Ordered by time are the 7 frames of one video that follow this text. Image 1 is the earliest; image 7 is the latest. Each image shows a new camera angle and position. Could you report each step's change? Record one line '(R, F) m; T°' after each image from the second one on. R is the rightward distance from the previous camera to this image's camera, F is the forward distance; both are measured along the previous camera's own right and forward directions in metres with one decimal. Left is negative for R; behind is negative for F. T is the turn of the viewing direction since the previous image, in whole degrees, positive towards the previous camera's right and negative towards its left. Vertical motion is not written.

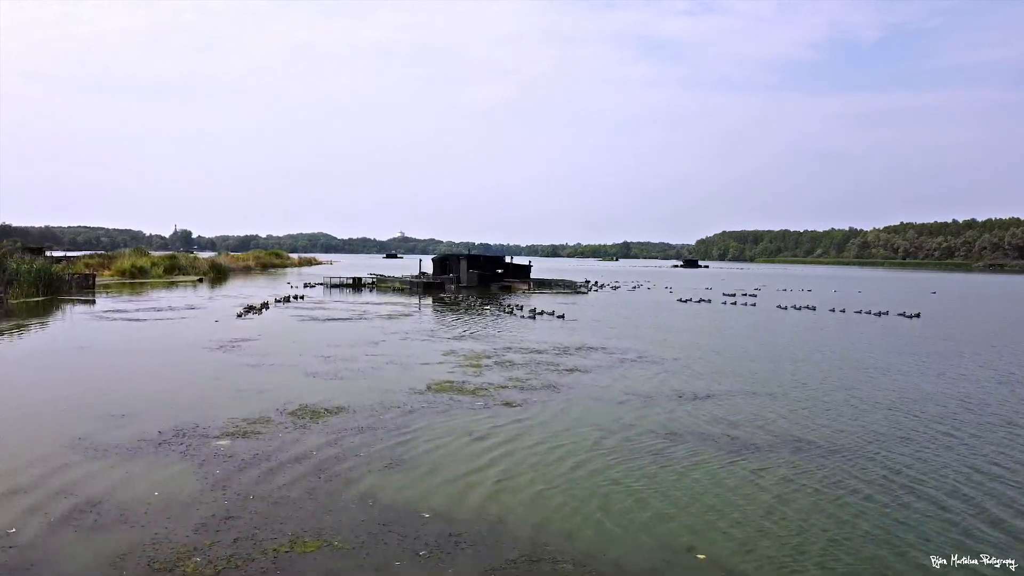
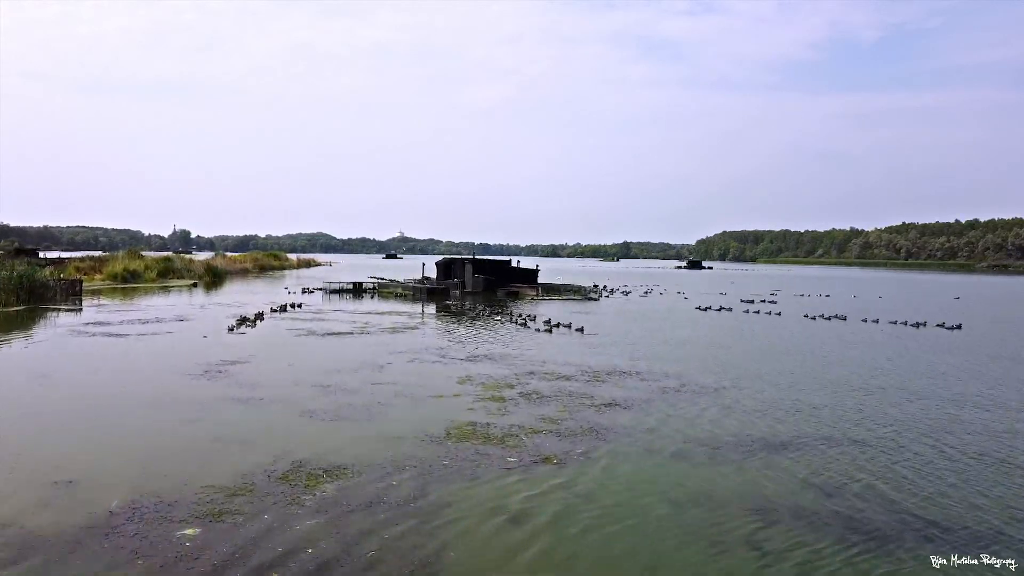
(-0.4, +2.0) m; 0°
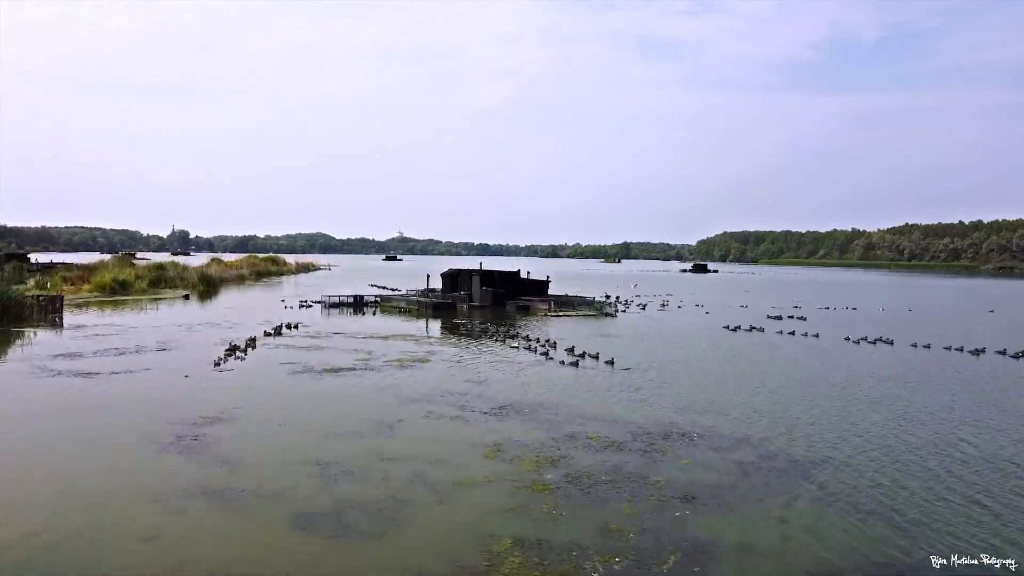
(-0.5, +2.7) m; 0°
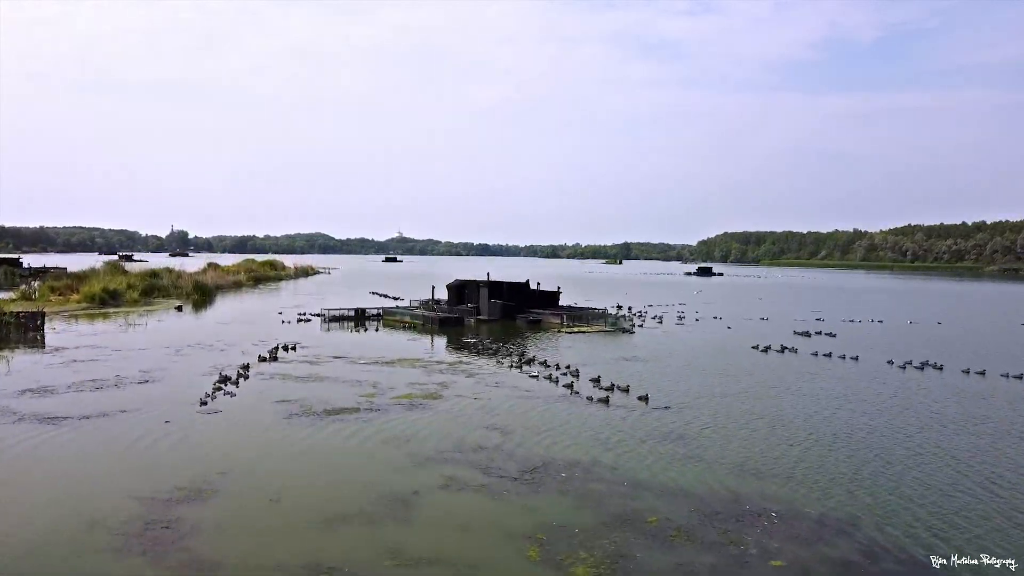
(-0.5, +2.3) m; 0°
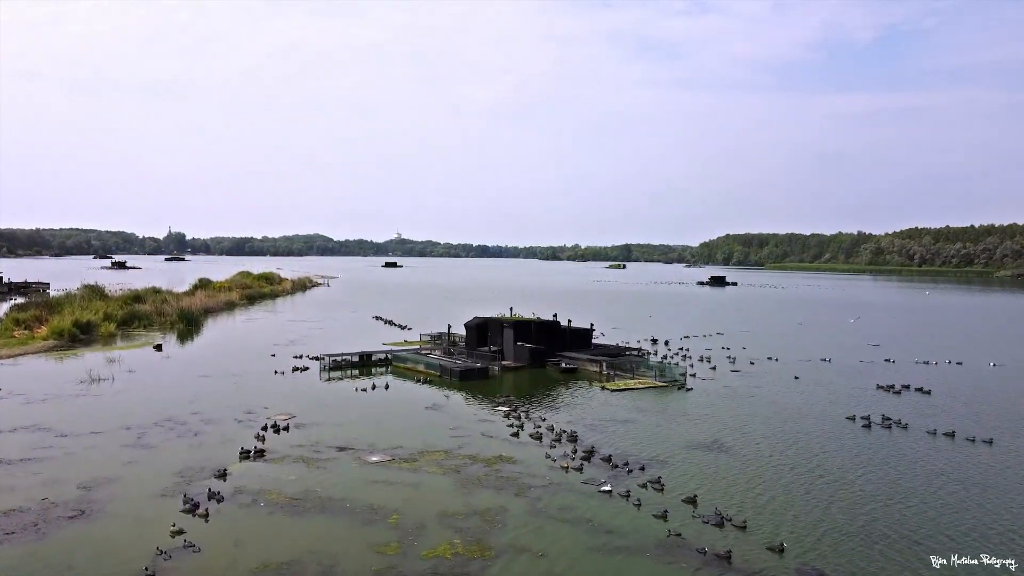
(-1.3, +5.9) m; 0°
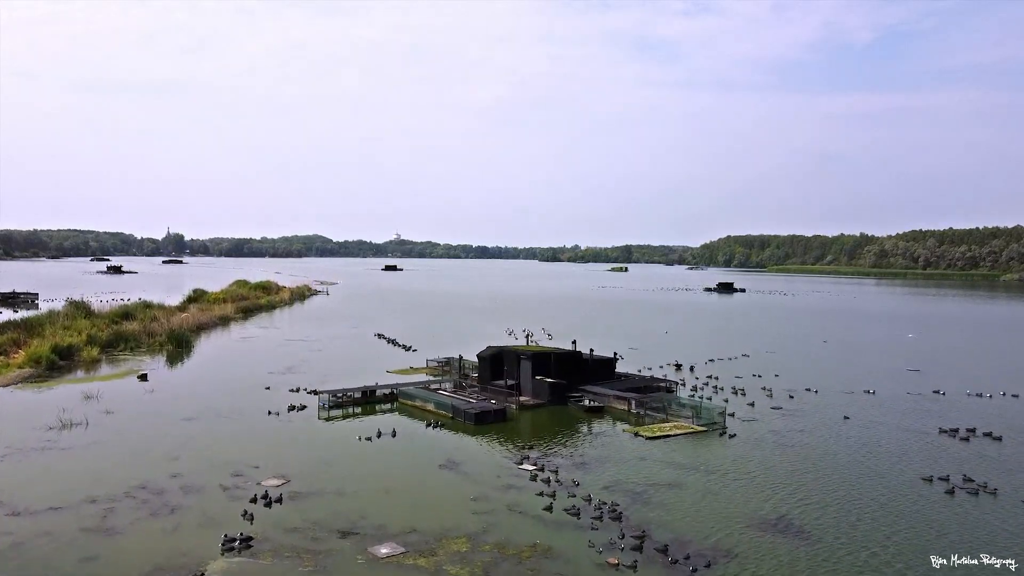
(-0.7, +3.4) m; 0°
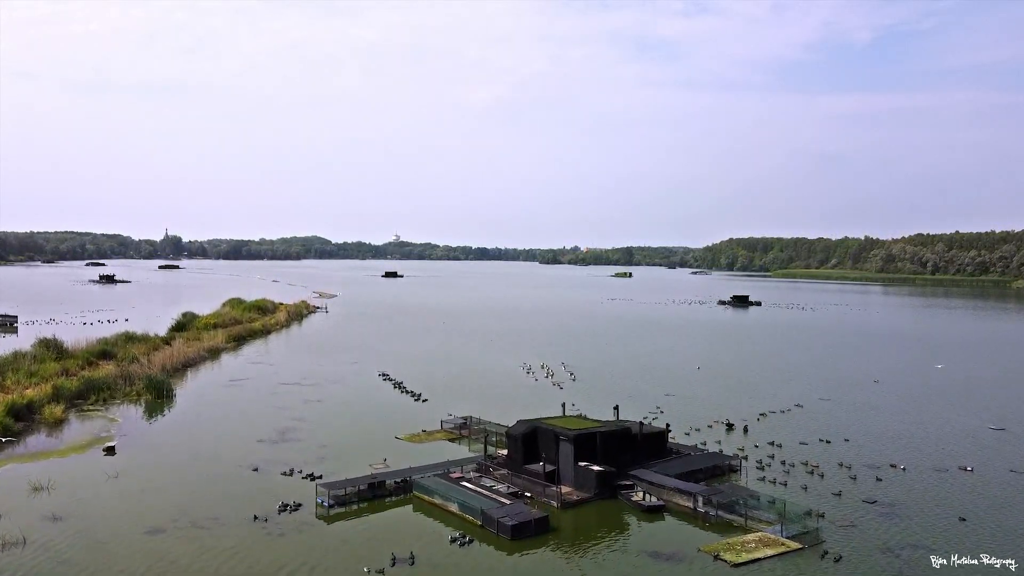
(-1.2, +5.9) m; 0°
